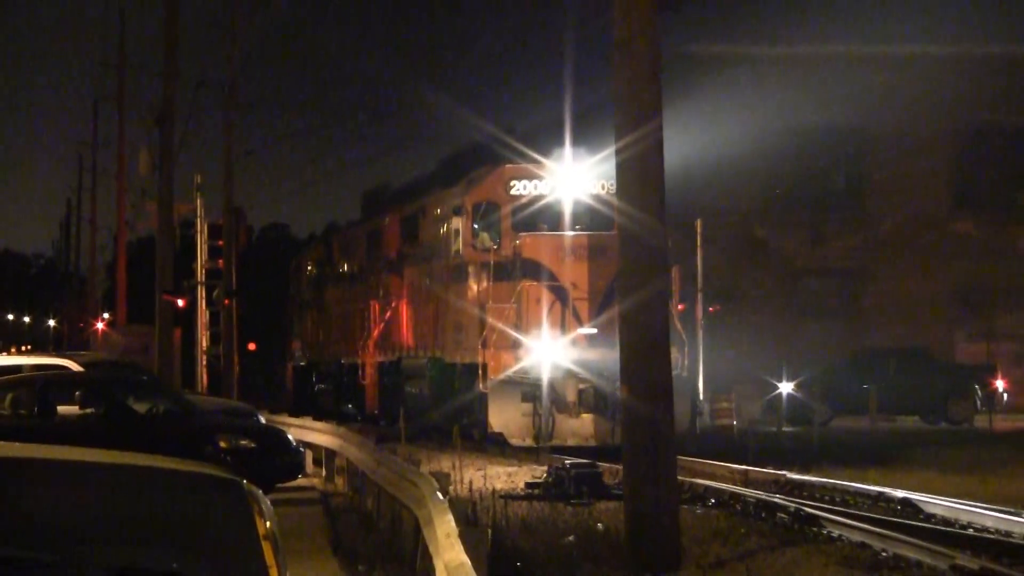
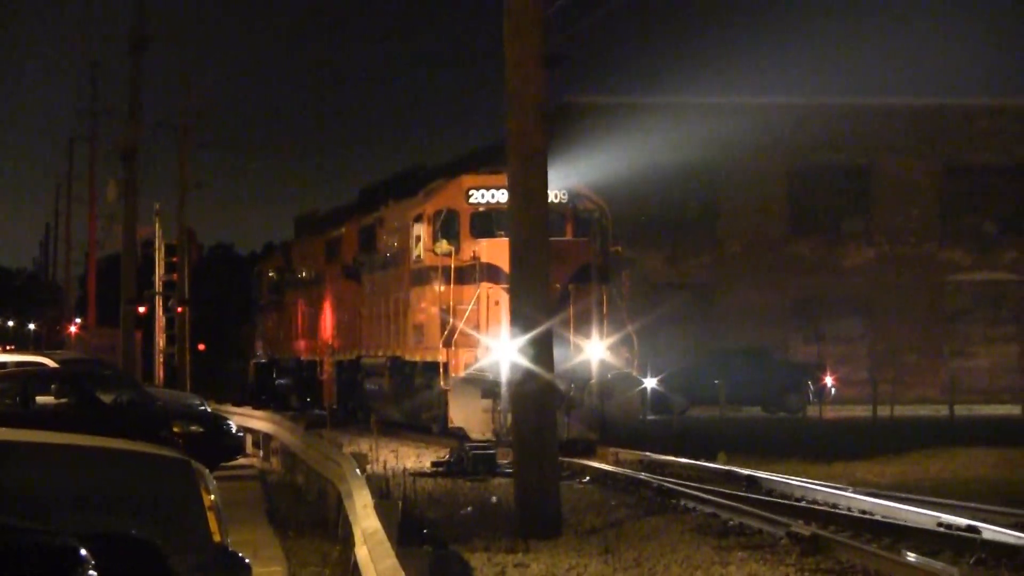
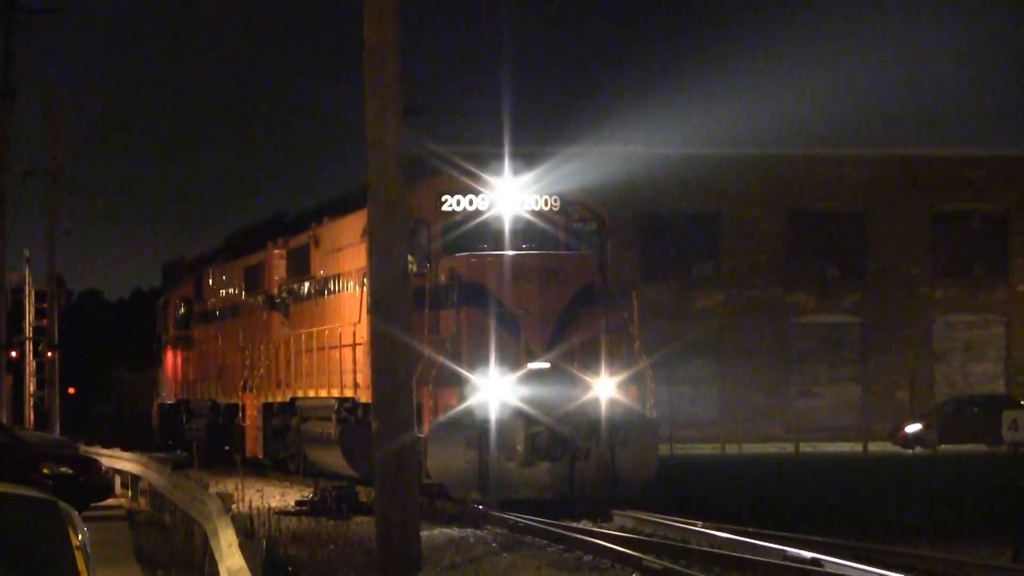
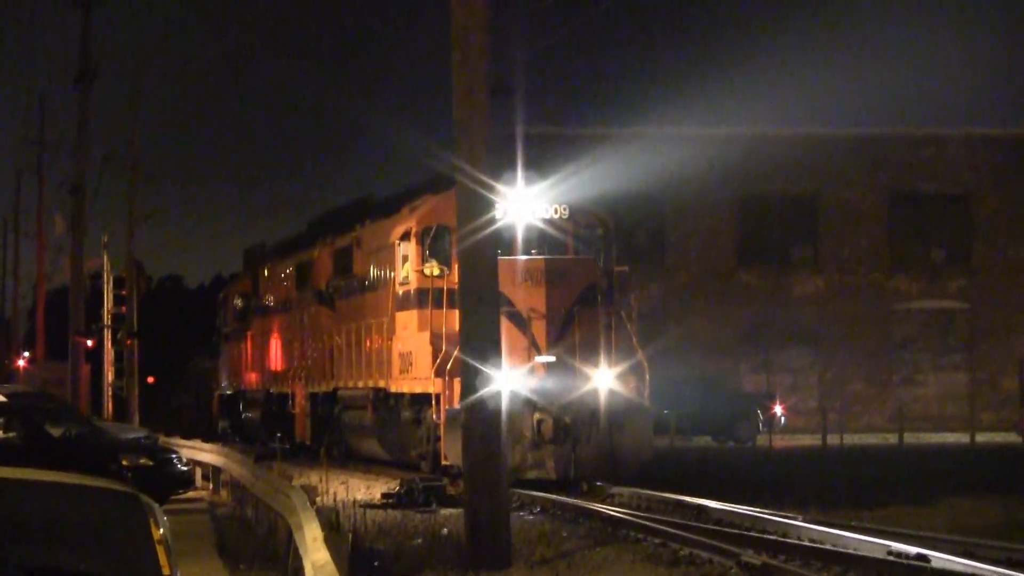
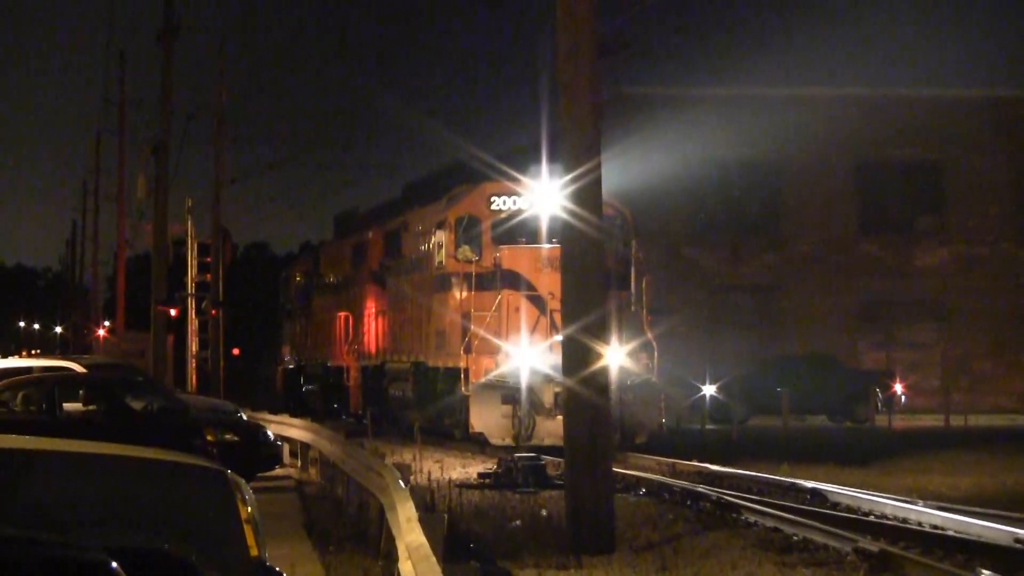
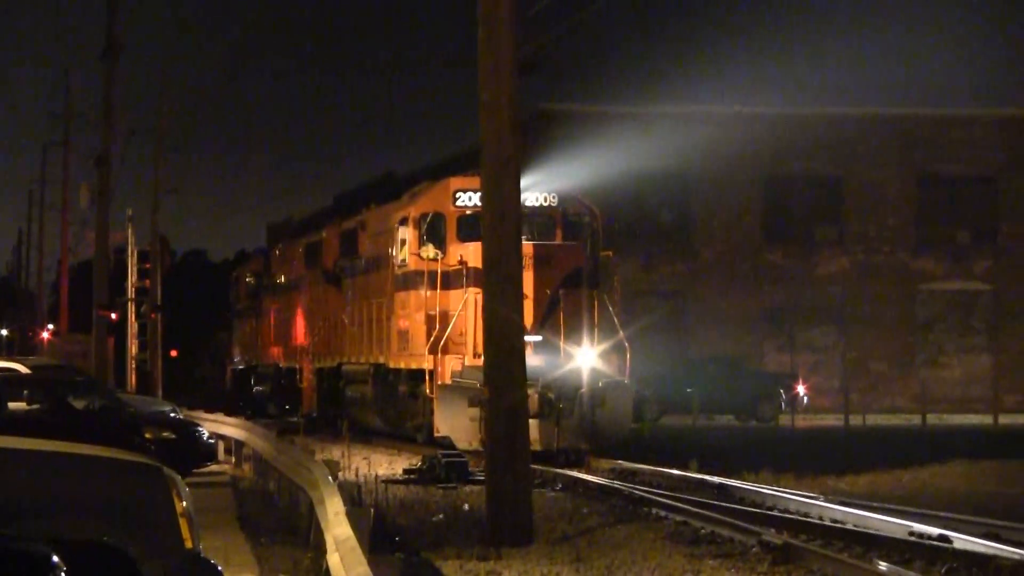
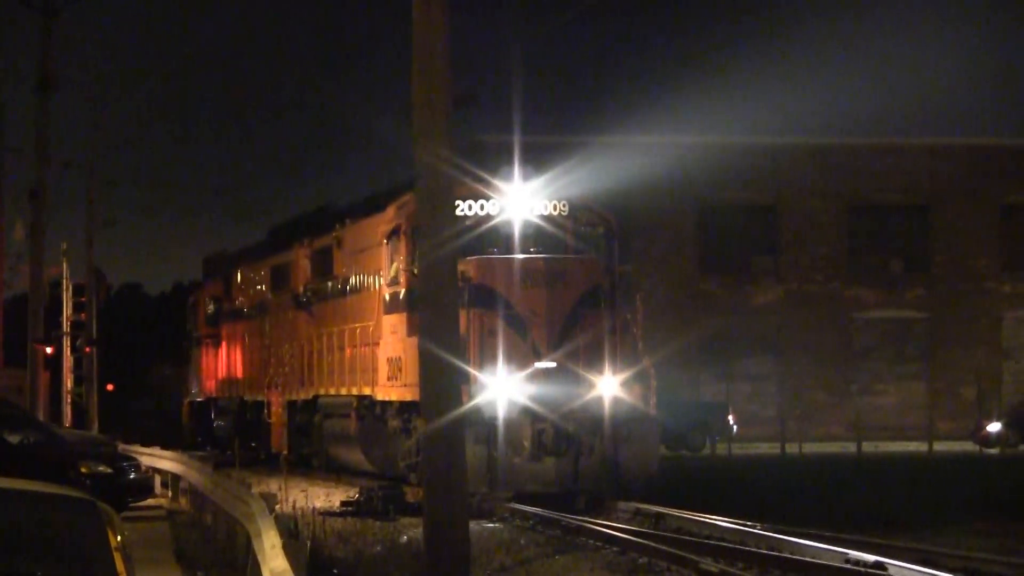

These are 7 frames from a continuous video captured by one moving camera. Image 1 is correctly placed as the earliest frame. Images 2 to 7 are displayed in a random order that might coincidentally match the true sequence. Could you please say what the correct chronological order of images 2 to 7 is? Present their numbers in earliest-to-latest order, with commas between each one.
5, 2, 6, 4, 7, 3
